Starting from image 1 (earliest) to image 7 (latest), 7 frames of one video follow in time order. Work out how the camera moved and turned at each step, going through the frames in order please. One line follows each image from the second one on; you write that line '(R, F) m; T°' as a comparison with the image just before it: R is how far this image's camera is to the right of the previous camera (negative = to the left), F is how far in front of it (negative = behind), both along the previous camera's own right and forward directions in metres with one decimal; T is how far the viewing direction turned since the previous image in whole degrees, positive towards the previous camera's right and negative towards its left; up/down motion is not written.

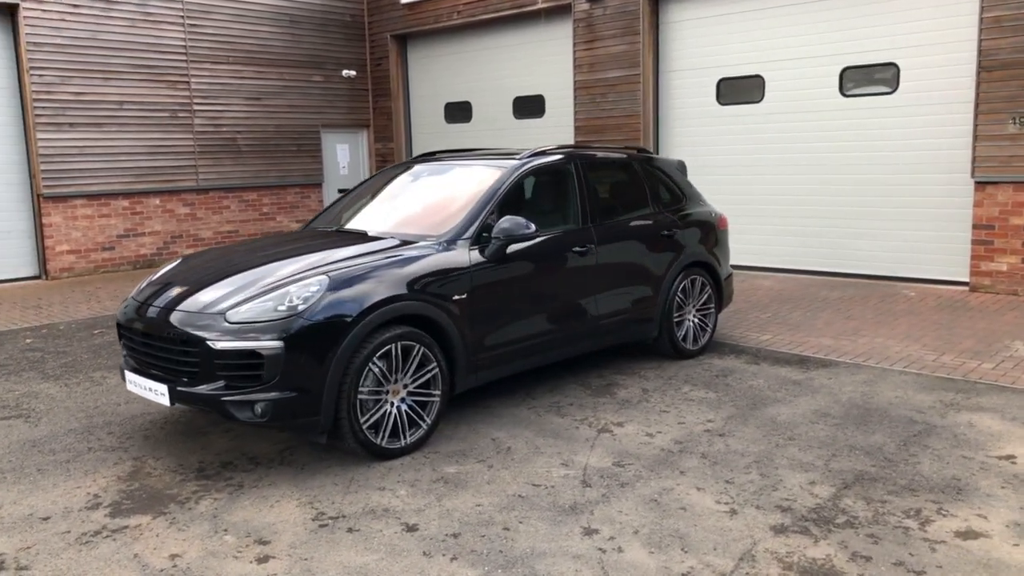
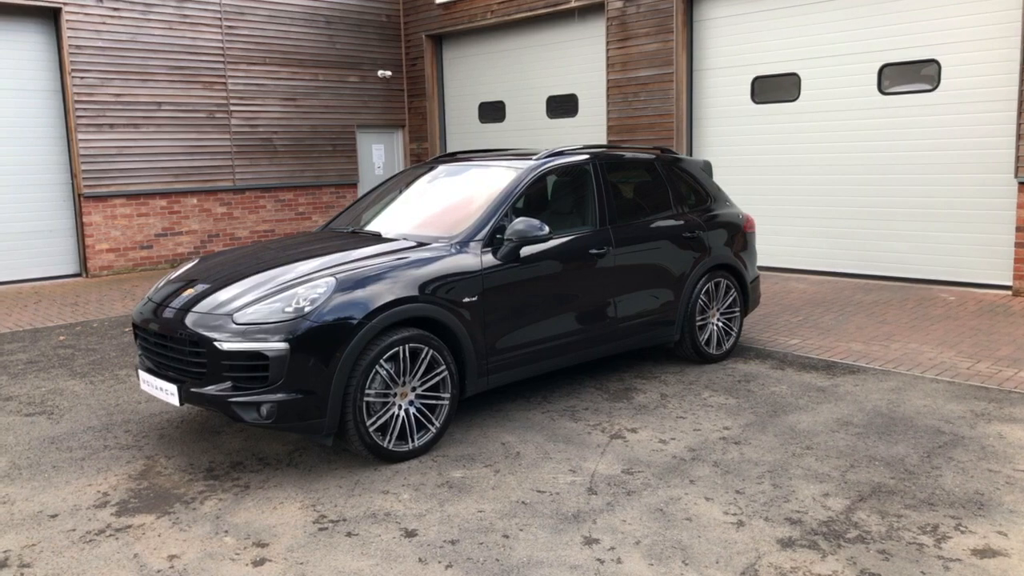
(+0.2, +0.1) m; -3°
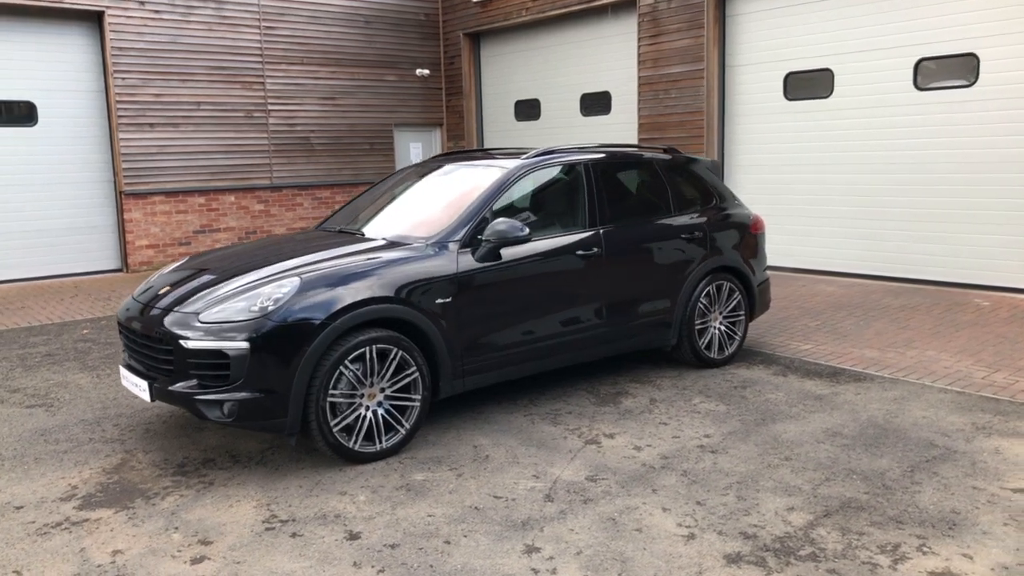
(+0.5, +0.1) m; -4°
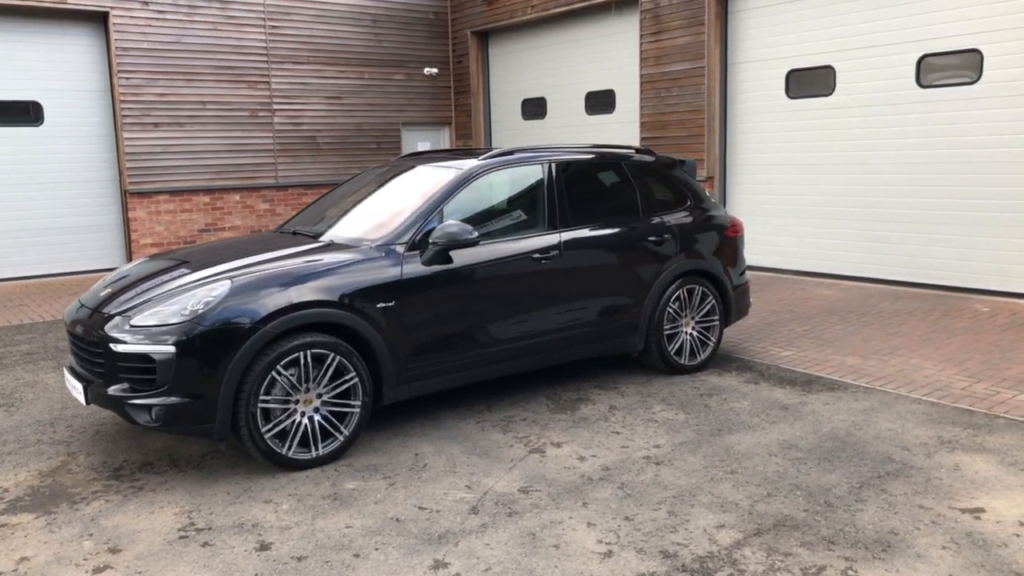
(+0.5, +0.1) m; -2°
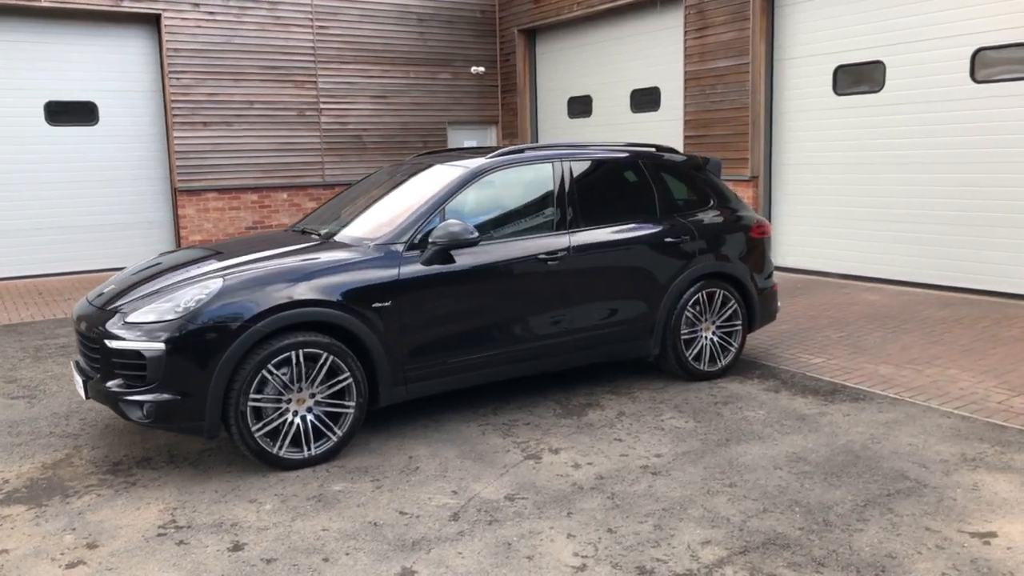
(+0.4, +0.1) m; -4°
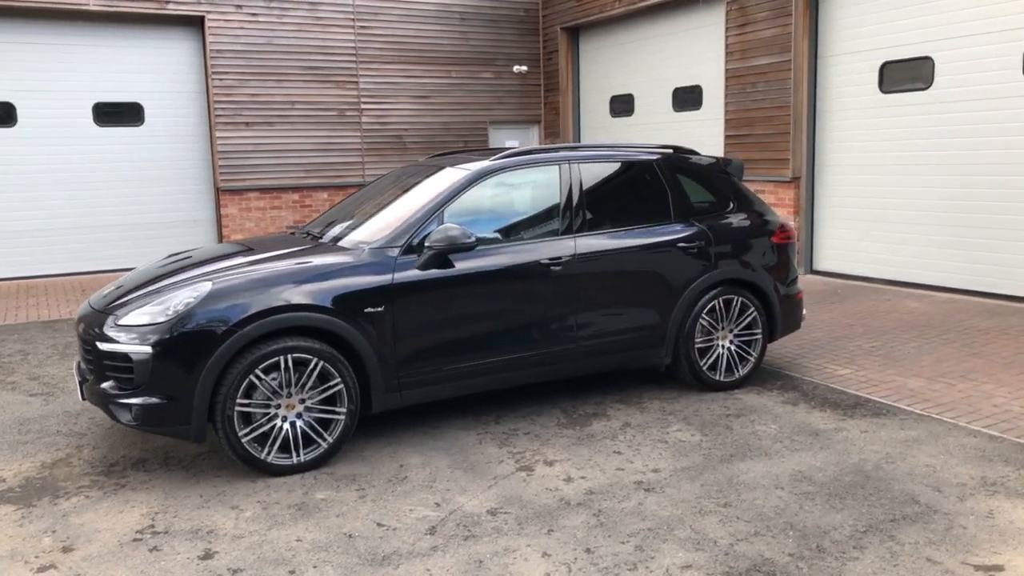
(+0.3, +0.1) m; -4°
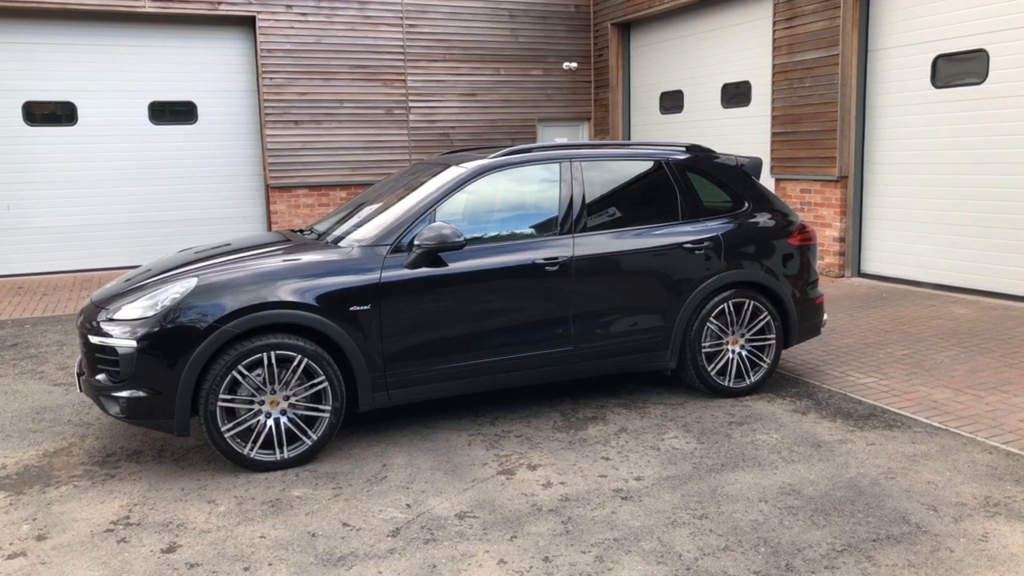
(+0.4, +0.1) m; -5°
